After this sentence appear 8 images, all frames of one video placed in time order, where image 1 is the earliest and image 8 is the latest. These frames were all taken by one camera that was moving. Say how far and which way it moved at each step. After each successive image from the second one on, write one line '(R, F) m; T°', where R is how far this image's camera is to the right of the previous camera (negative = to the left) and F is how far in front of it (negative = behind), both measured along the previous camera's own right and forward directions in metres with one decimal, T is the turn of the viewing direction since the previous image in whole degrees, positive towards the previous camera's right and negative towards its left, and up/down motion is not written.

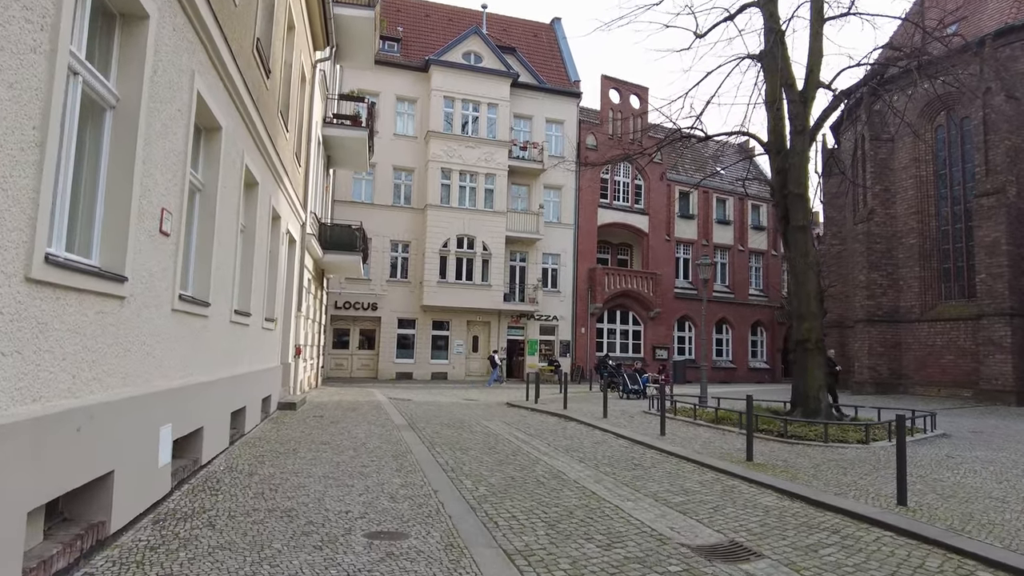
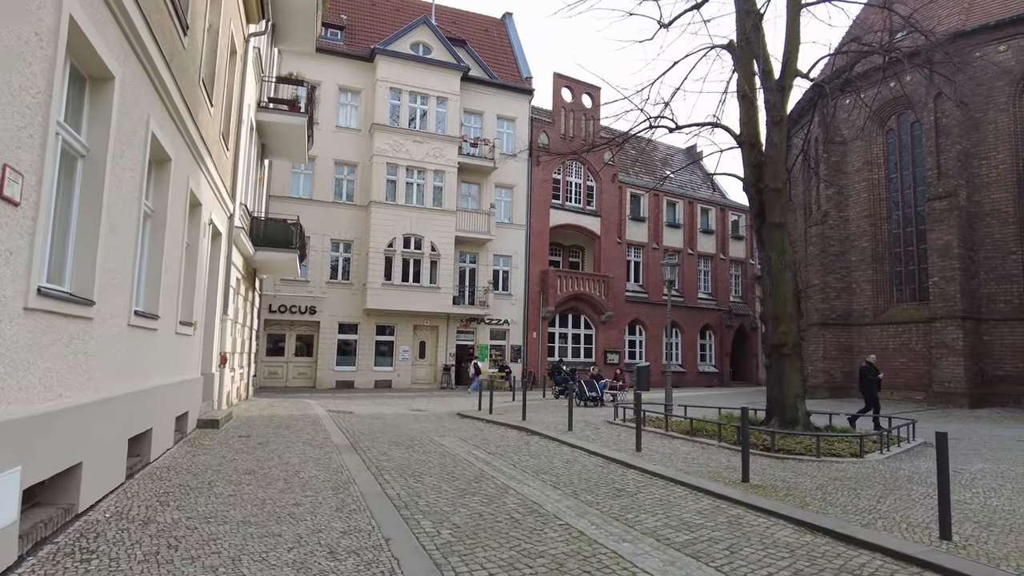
(-0.2, +1.2) m; +5°
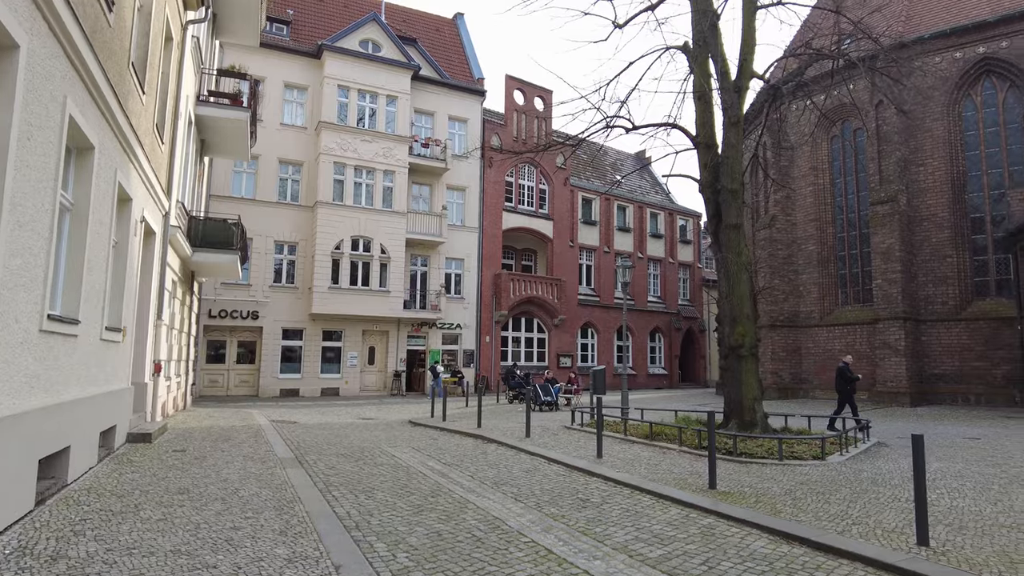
(-0.1, +0.4) m; +4°
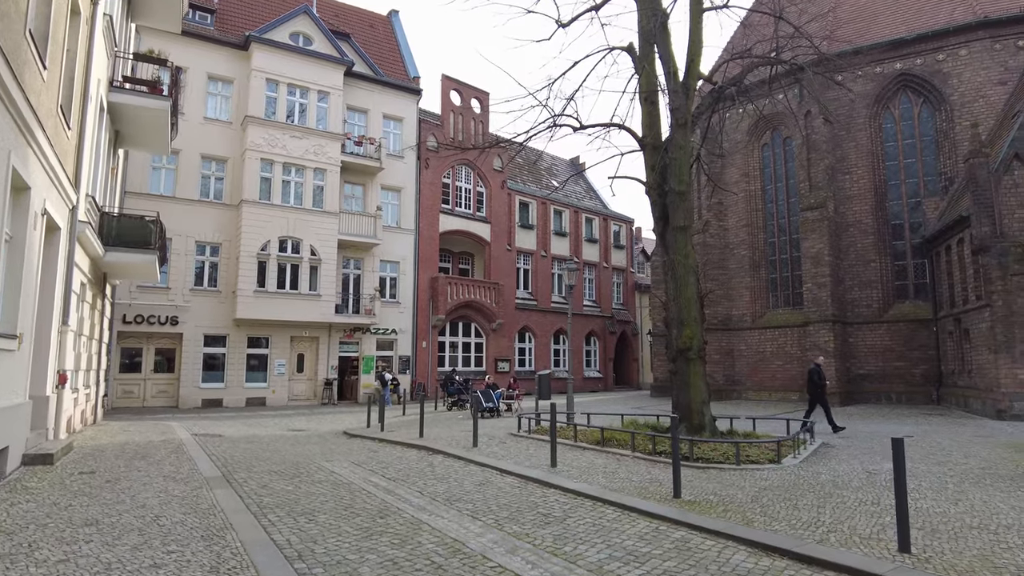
(-0.2, +0.5) m; +6°
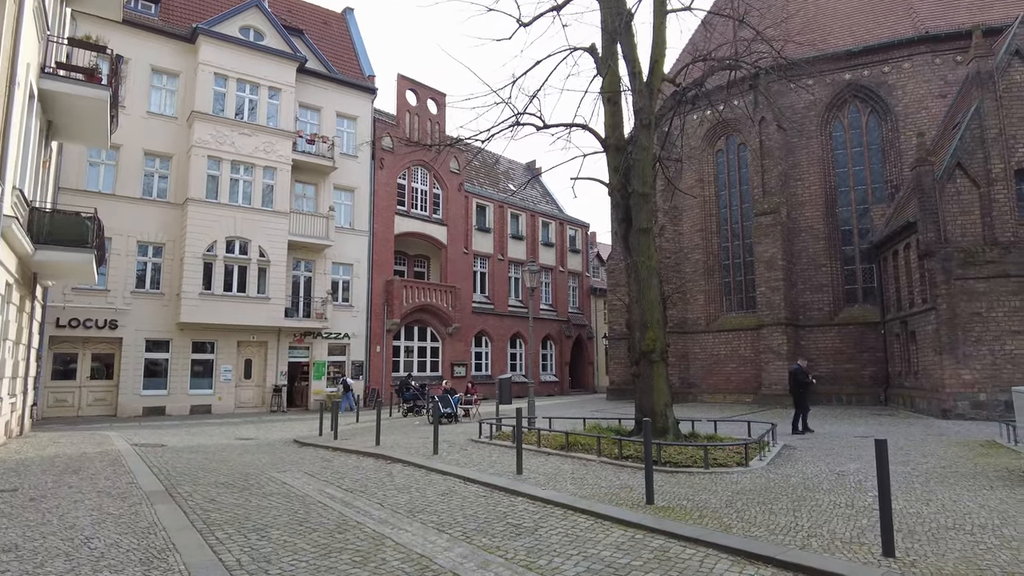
(-0.1, +0.3) m; +4°
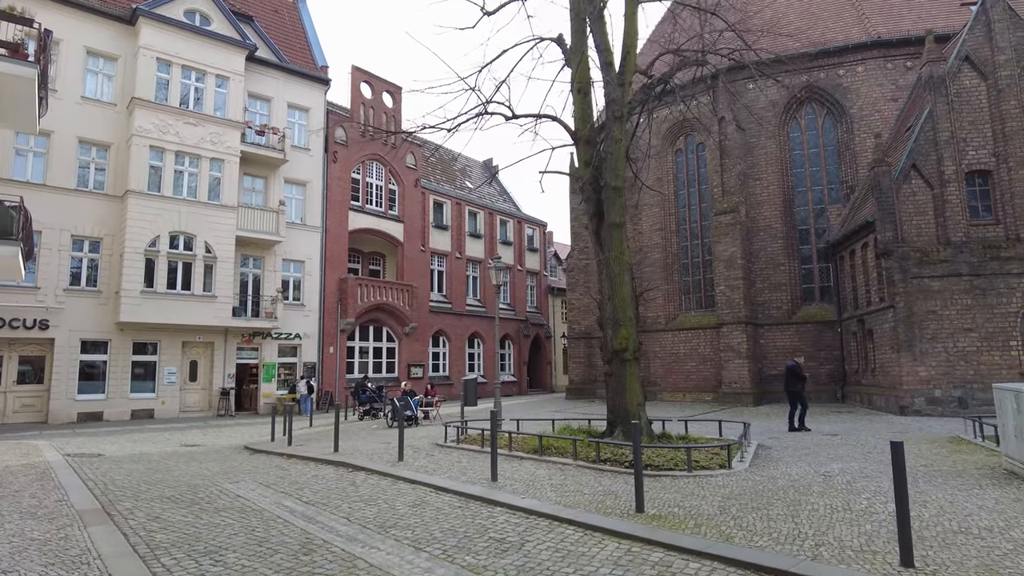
(-0.3, +0.5) m; +4°
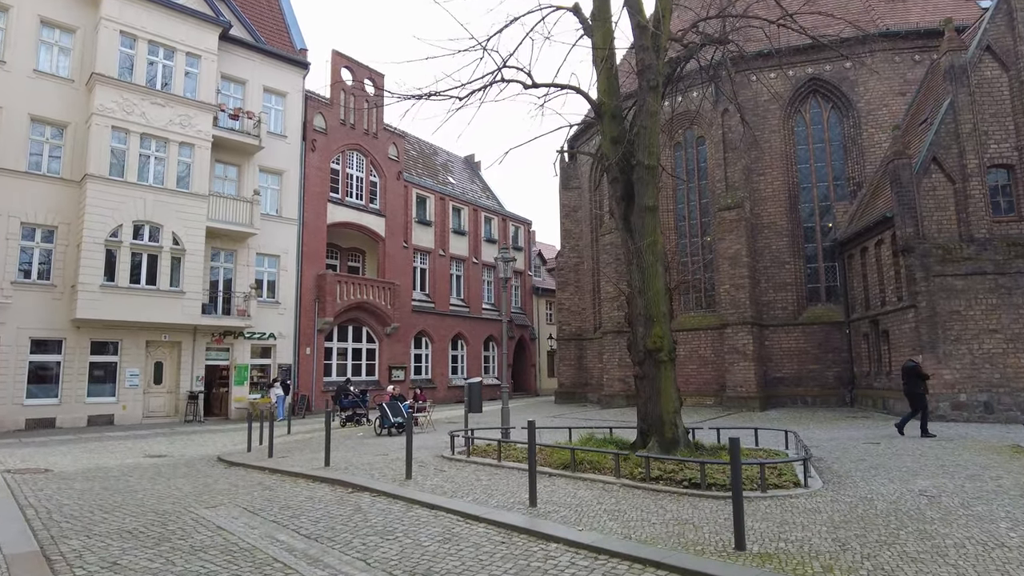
(-0.7, +1.3) m; +3°
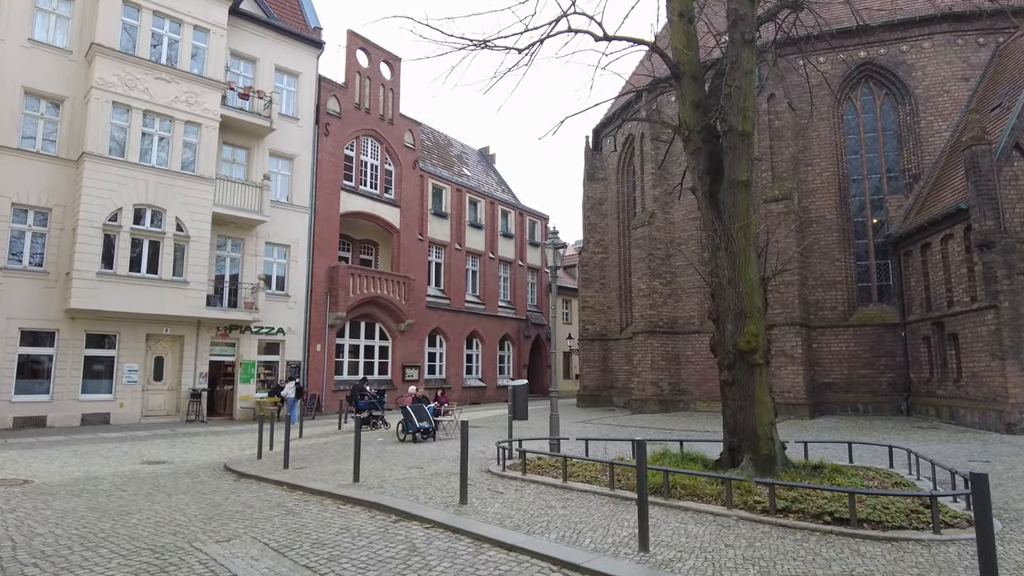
(-0.8, +1.5) m; 0°
